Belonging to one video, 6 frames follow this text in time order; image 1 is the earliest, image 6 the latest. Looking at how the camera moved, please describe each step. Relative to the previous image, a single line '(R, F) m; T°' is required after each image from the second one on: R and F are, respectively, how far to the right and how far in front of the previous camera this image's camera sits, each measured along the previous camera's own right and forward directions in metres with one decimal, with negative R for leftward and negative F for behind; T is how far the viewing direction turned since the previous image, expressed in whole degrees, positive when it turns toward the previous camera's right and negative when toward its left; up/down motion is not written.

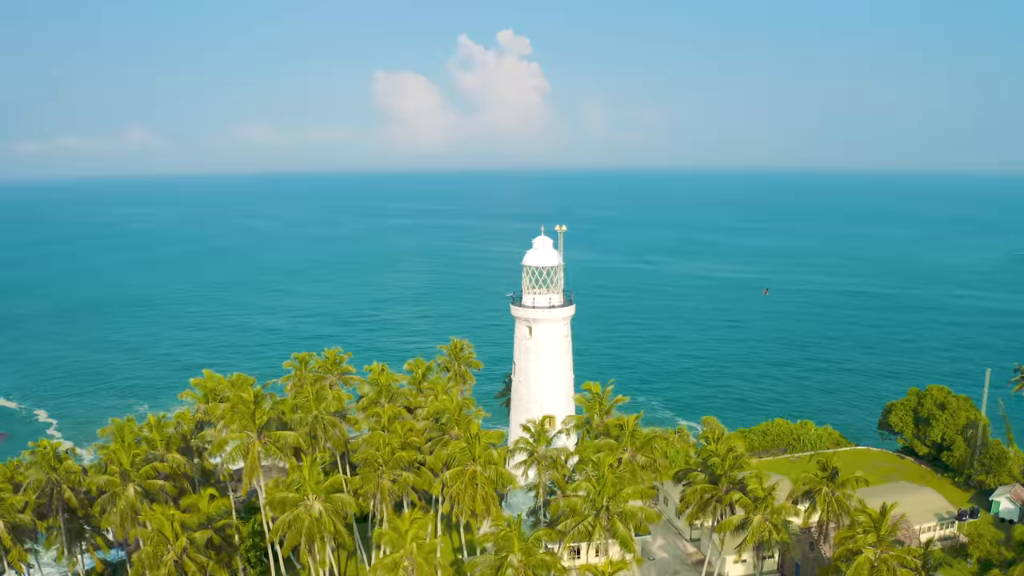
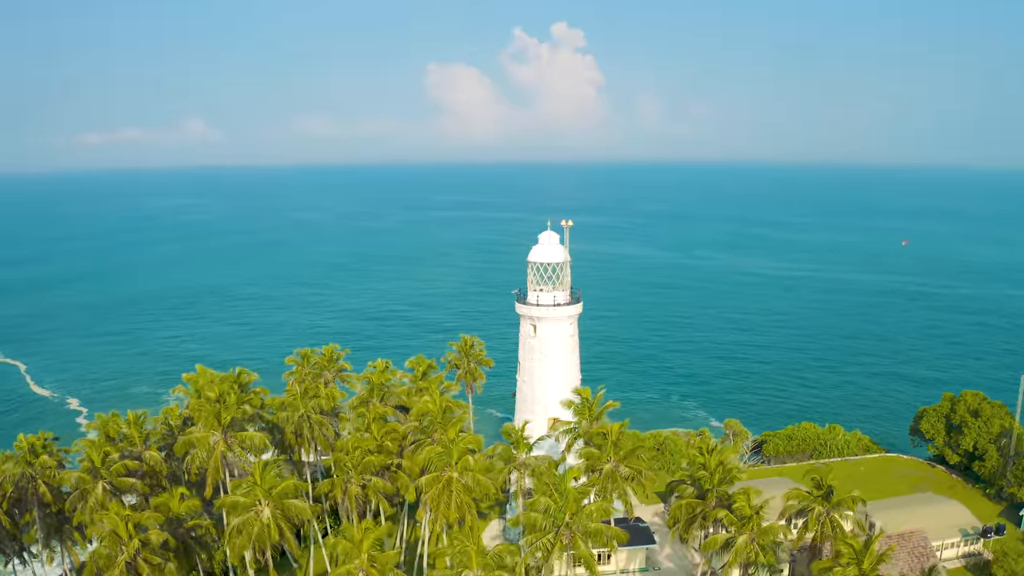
(+2.3, +1.4) m; -3°
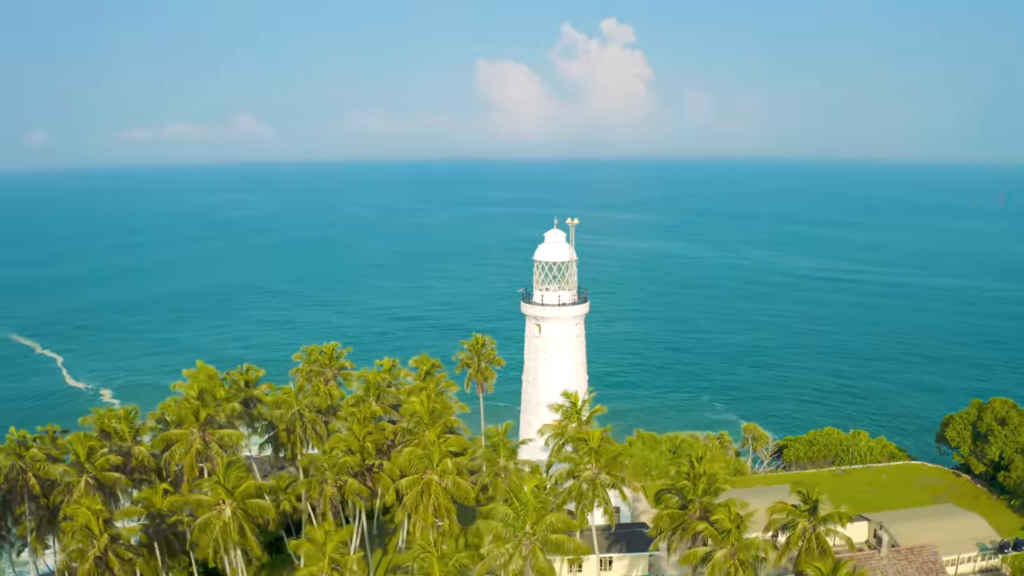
(+2.0, +0.6) m; -3°
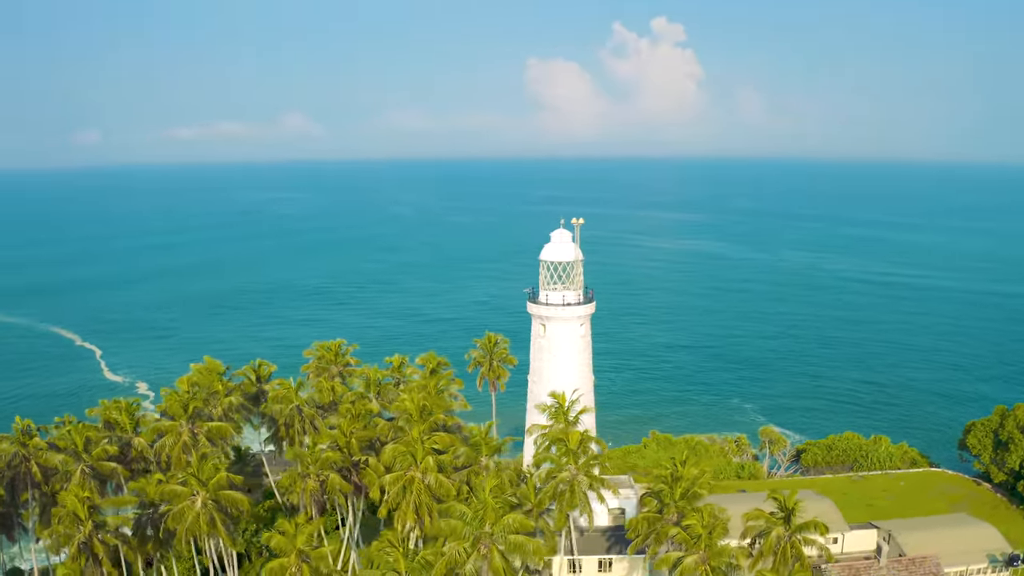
(+2.0, -0.1) m; -3°
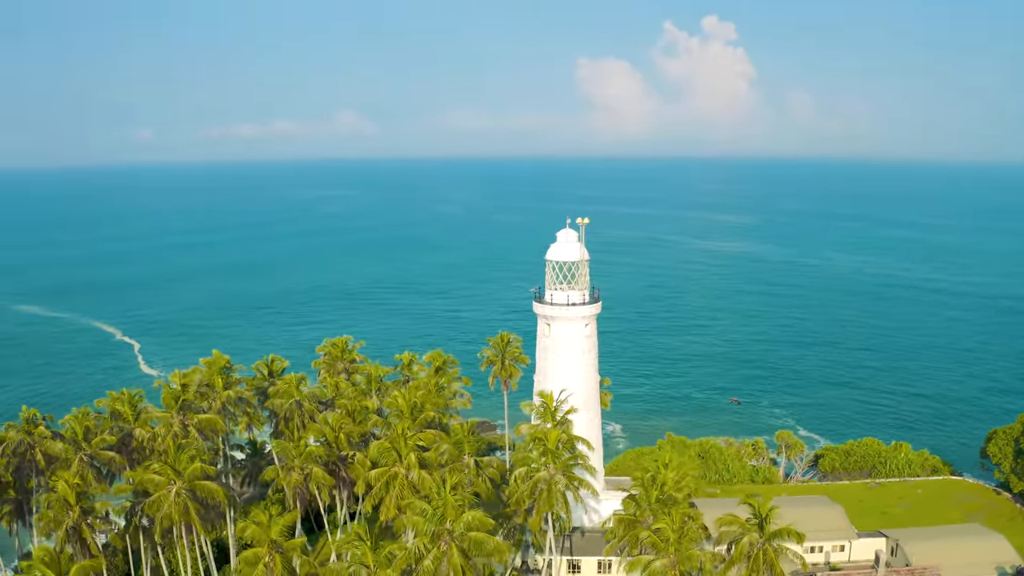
(+2.0, -0.1) m; -3°
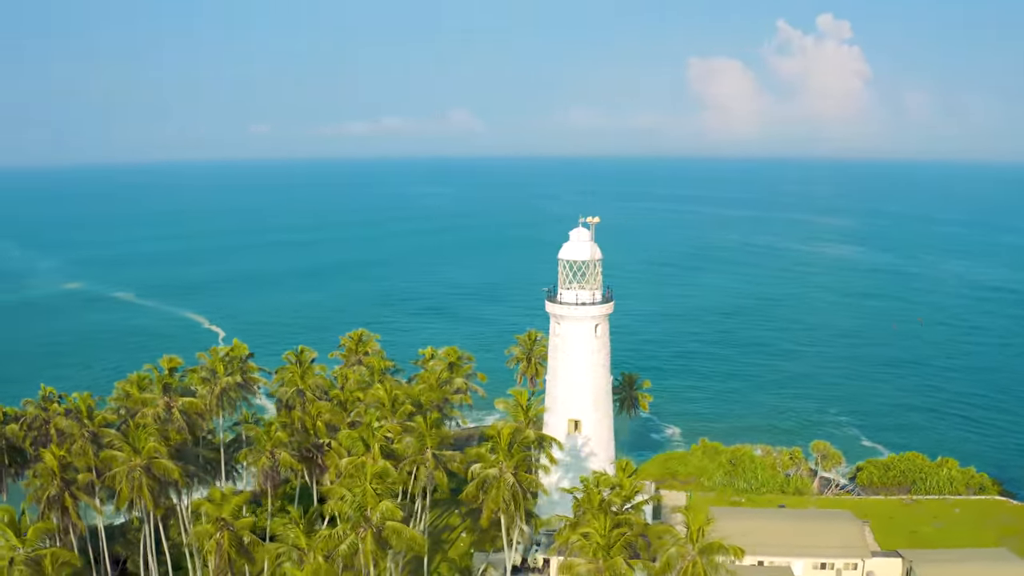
(+4.4, -0.1) m; -7°
